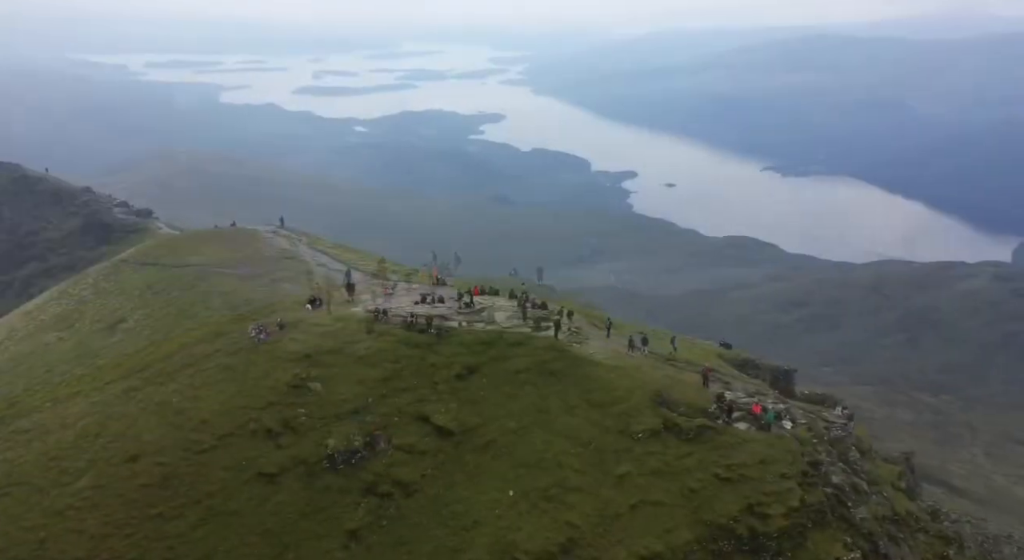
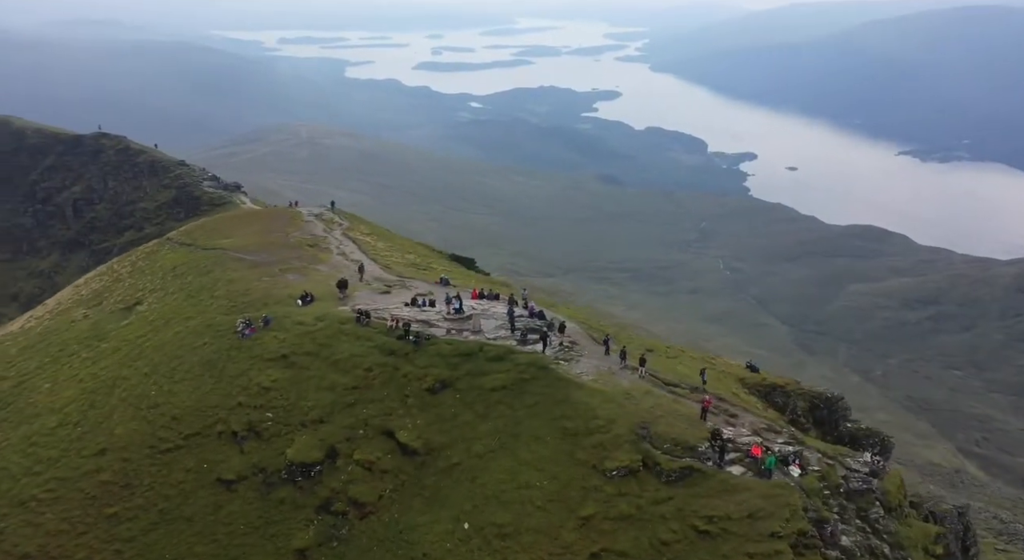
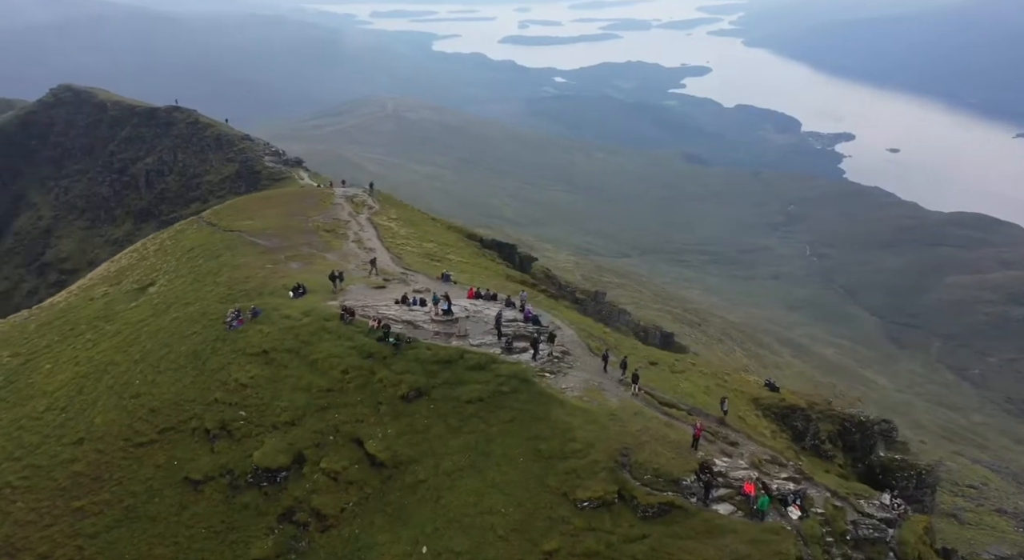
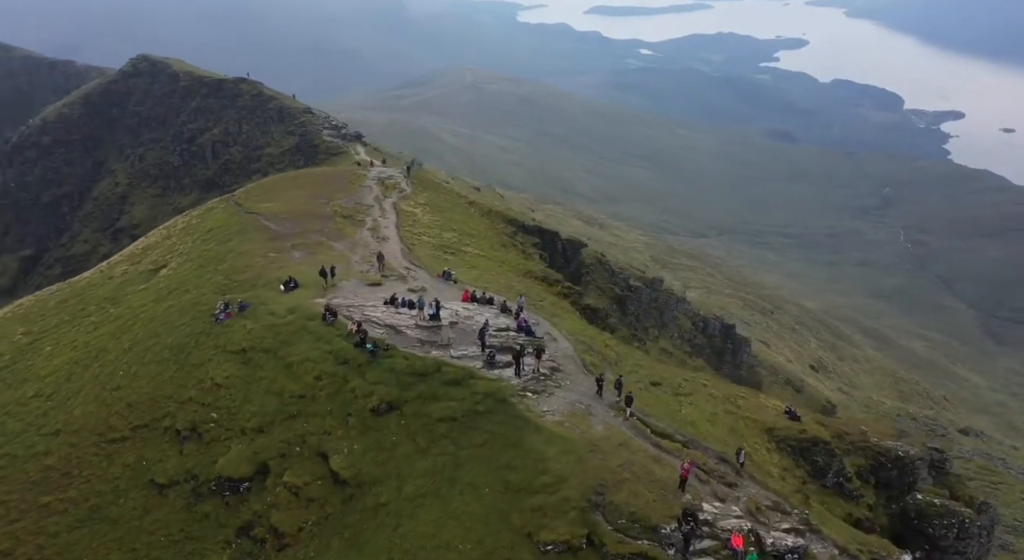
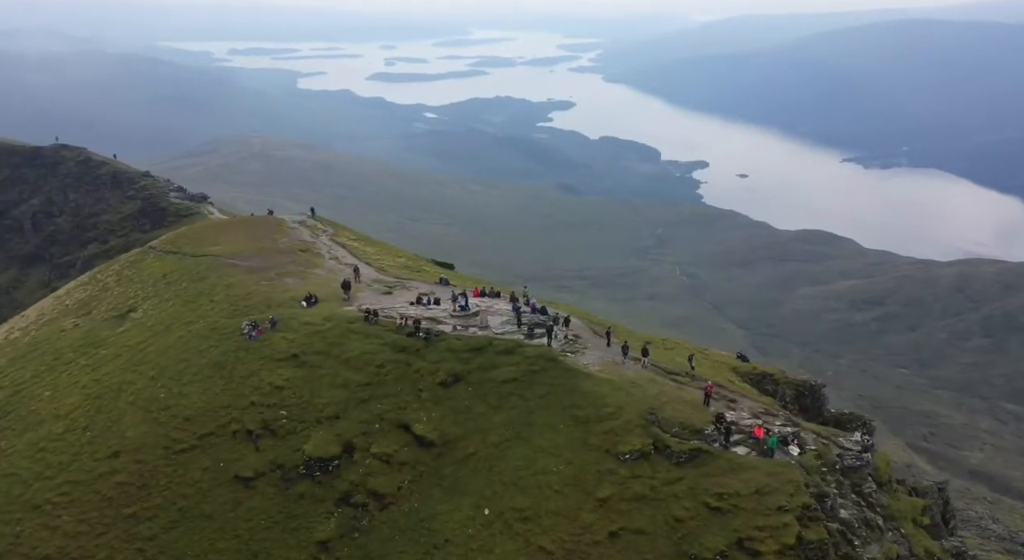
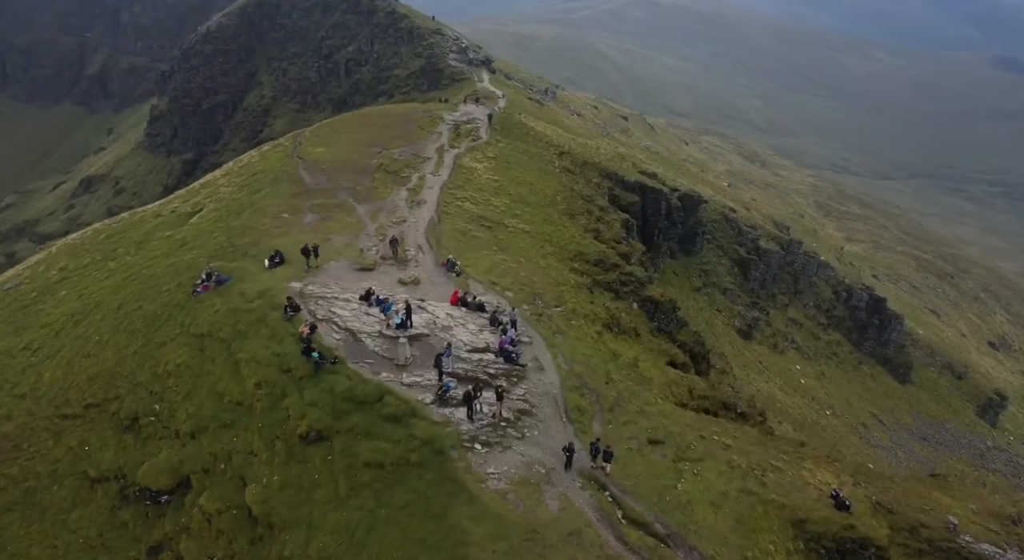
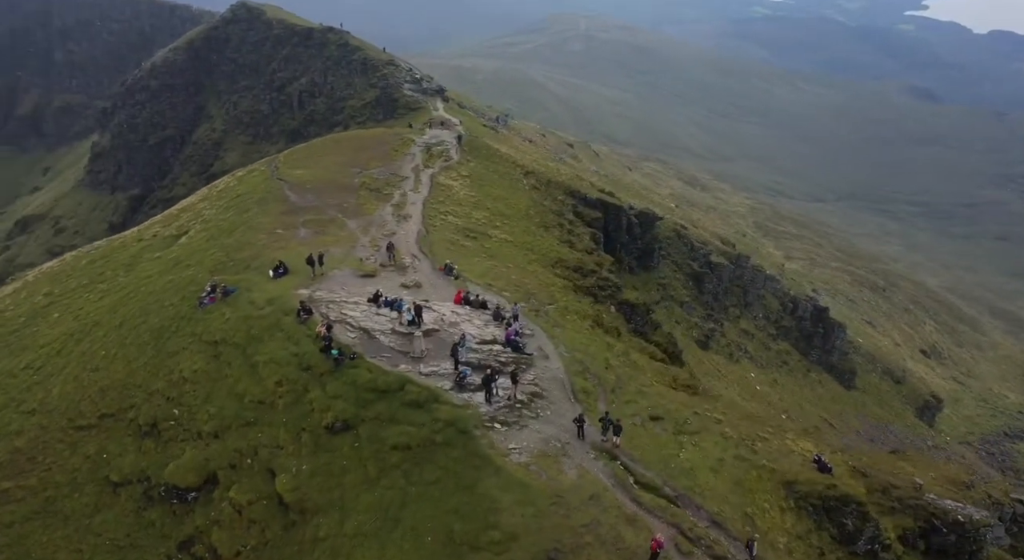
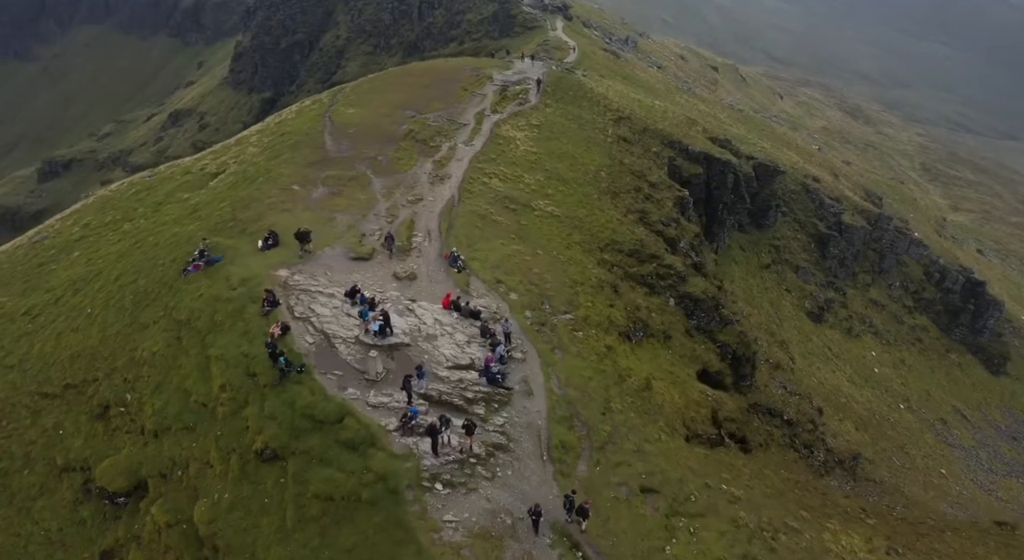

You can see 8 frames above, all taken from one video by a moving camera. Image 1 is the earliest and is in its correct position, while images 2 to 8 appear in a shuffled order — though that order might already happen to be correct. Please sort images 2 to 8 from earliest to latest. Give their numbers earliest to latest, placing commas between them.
5, 2, 3, 4, 7, 6, 8
